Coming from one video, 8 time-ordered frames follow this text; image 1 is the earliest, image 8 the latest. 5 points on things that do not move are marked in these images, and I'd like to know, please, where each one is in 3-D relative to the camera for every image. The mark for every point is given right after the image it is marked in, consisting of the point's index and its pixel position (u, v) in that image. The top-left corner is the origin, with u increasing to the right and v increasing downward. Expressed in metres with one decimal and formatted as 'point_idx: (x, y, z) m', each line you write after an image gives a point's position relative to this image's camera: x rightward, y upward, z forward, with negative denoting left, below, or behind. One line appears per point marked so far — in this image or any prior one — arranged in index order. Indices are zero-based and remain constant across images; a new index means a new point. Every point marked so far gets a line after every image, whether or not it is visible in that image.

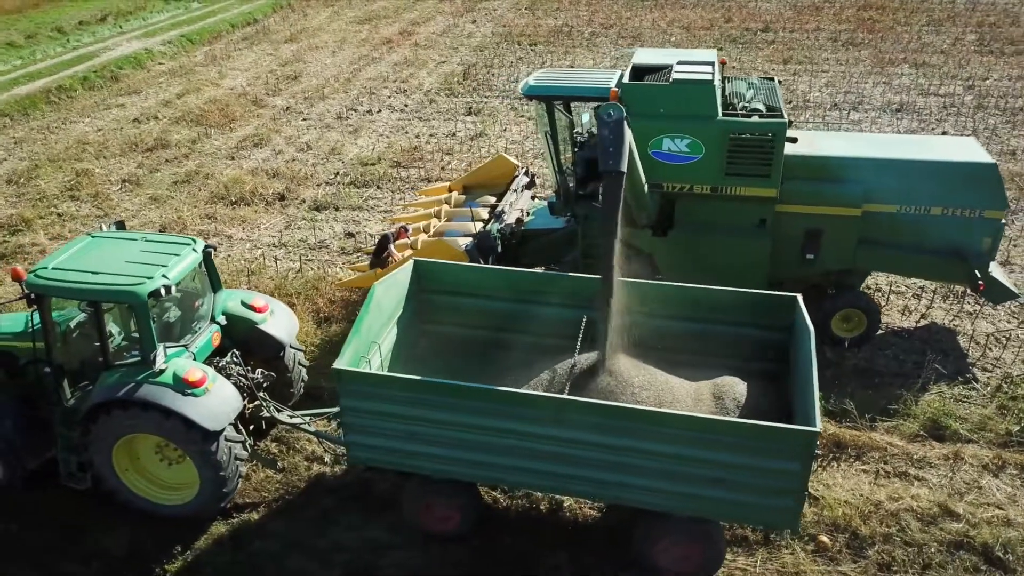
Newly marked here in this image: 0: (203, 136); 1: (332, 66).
0: (-5.1, +2.5, +13.4) m
1: (-4.1, +5.0, +18.2) m
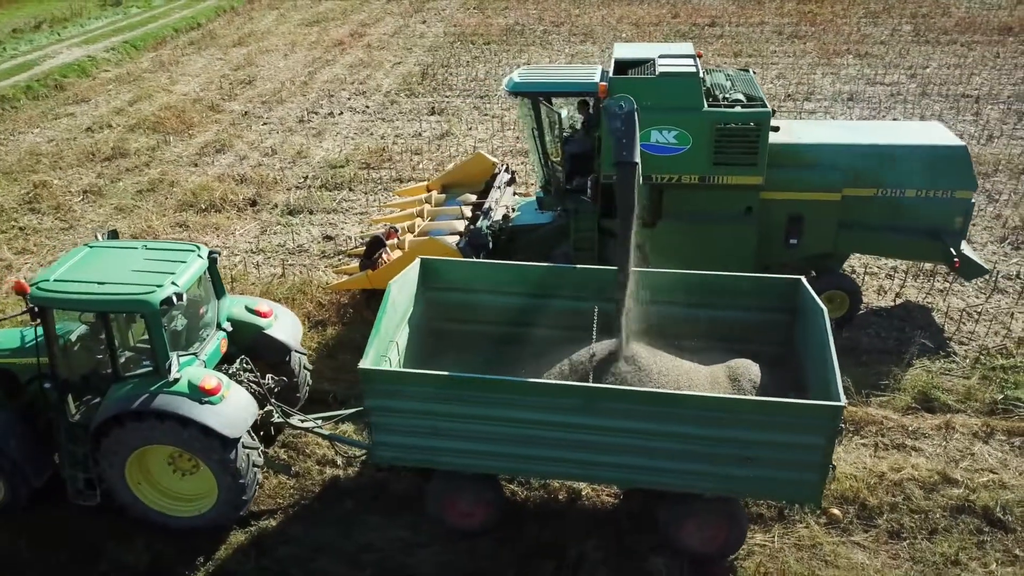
0: (-5.7, +2.3, +13.1) m
1: (-5.1, +4.9, +18.0) m
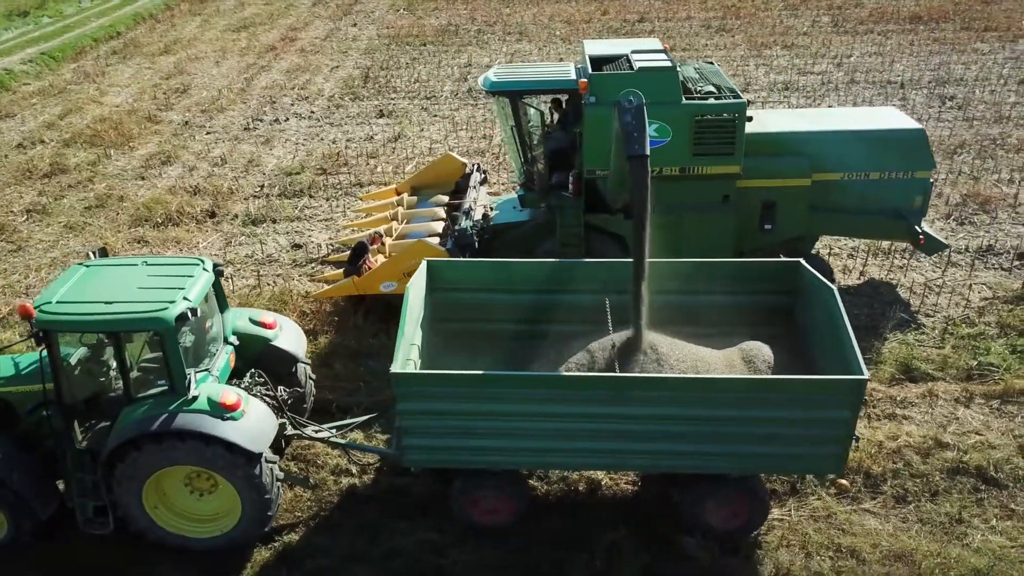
0: (-6.4, +2.0, +12.6) m
1: (-6.4, +4.6, +17.5) m
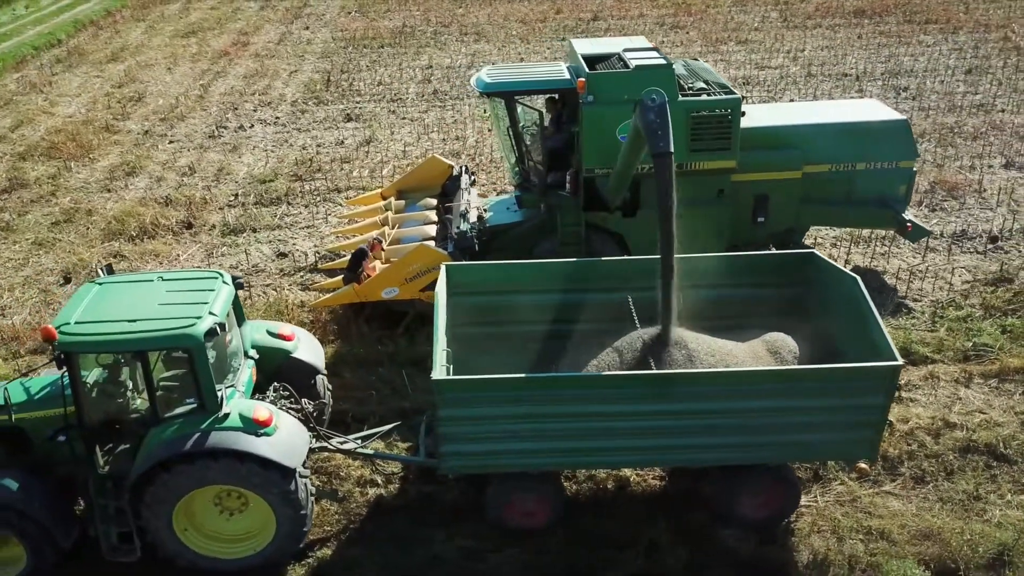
0: (-6.8, +1.8, +12.1) m
1: (-7.1, +4.3, +17.0) m
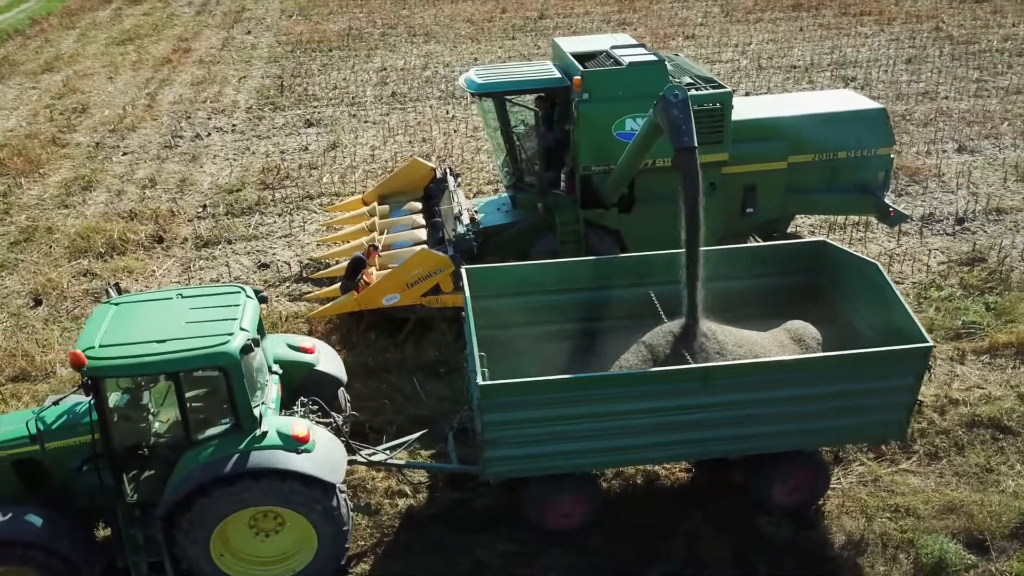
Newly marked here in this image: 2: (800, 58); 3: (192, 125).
0: (-7.1, +1.4, +11.5) m
1: (-8.0, +4.0, +16.4) m
2: (+6.3, +5.0, +17.6) m
3: (-5.7, +2.9, +14.2) m
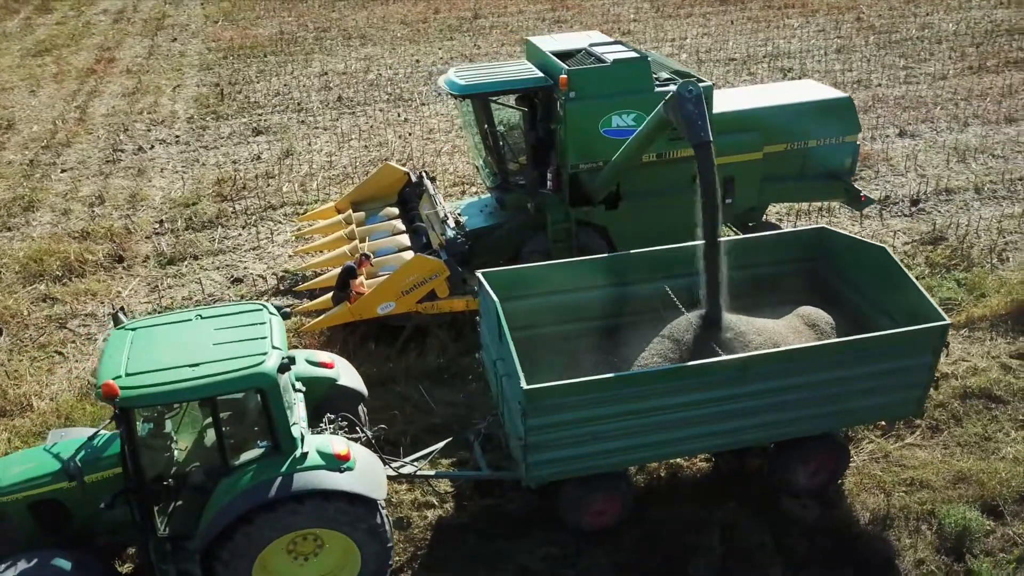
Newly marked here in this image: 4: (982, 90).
0: (-7.6, +1.0, +10.8) m
1: (-9.1, +3.5, +15.6) m
2: (+5.0, +5.3, +18.0) m
3: (-6.4, +2.6, +13.6) m
4: (+8.6, +3.6, +14.6) m
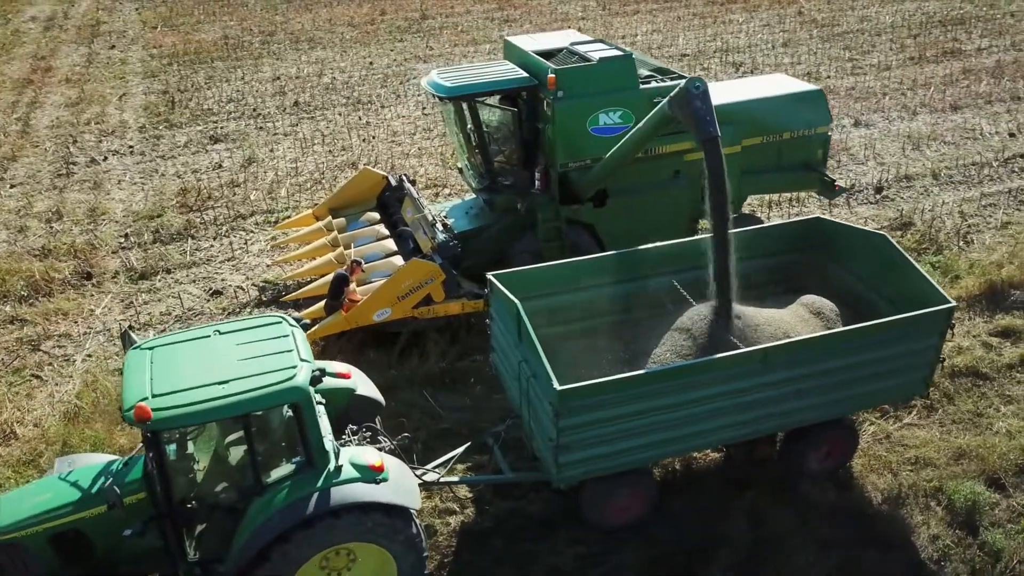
0: (-7.9, +0.7, +10.2) m
1: (-9.8, +3.1, +14.9) m
2: (+4.0, +5.5, +18.3) m
3: (-7.0, +2.3, +13.1) m
4: (+7.8, +3.9, +15.2) m
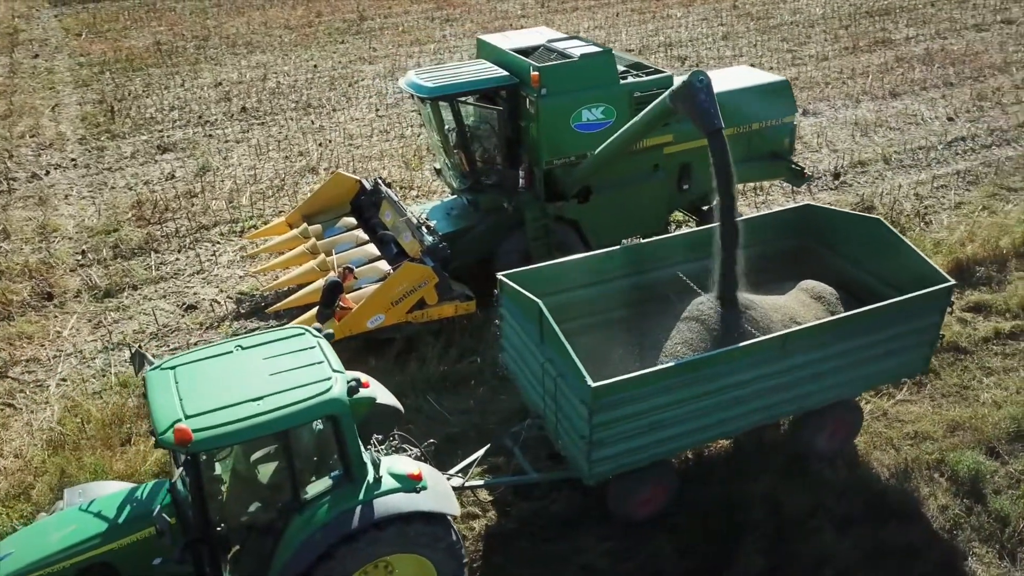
0: (-8.2, +0.3, +9.6) m
1: (-10.6, +2.6, +14.0) m
2: (+2.7, +5.7, +18.6) m
3: (-7.6, +1.9, +12.5) m
4: (+6.9, +4.3, +15.8) m
